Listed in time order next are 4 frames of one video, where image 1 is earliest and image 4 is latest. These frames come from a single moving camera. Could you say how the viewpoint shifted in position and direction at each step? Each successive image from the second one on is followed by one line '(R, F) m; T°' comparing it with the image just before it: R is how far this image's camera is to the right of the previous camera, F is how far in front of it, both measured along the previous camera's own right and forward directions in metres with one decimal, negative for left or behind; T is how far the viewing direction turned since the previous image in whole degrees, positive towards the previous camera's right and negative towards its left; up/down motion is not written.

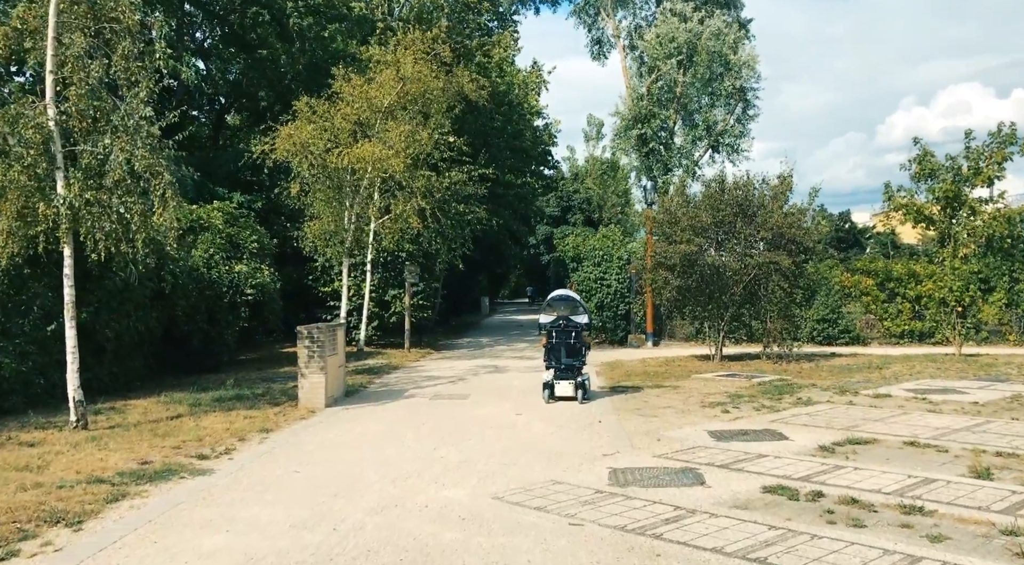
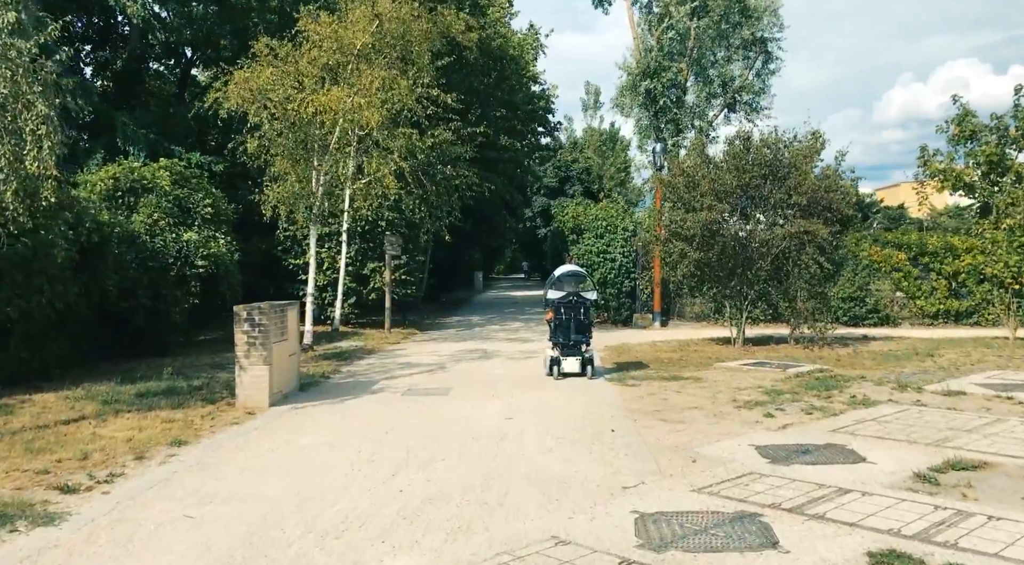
(+0.1, +2.6) m; 0°
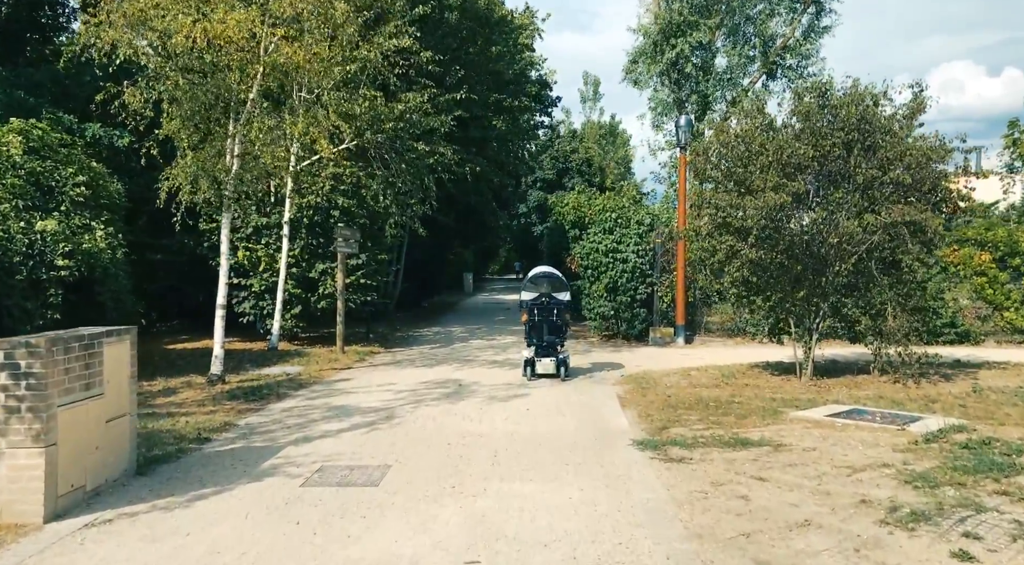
(+0.2, +4.7) m; 0°
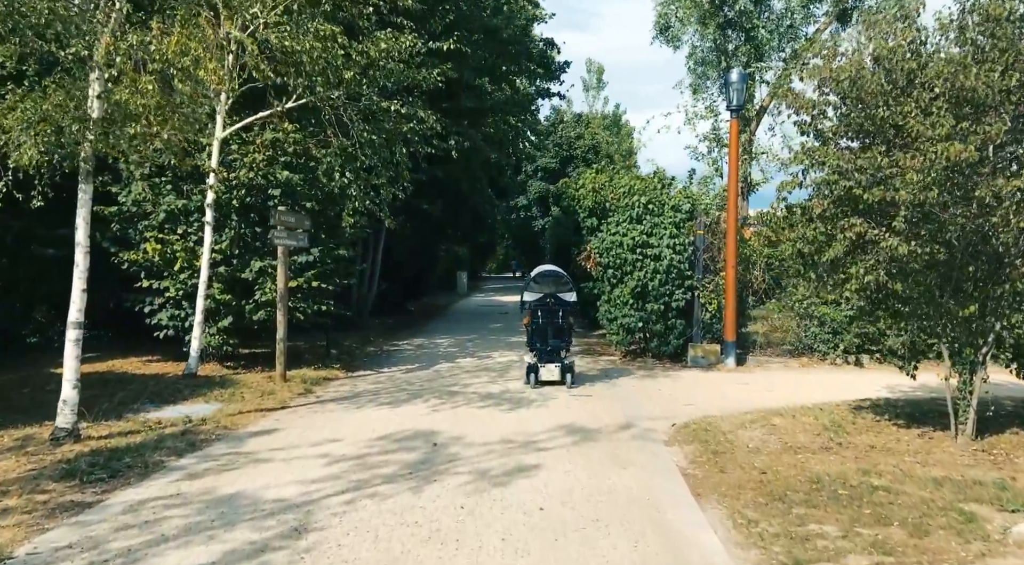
(0.0, +4.4) m; 0°
